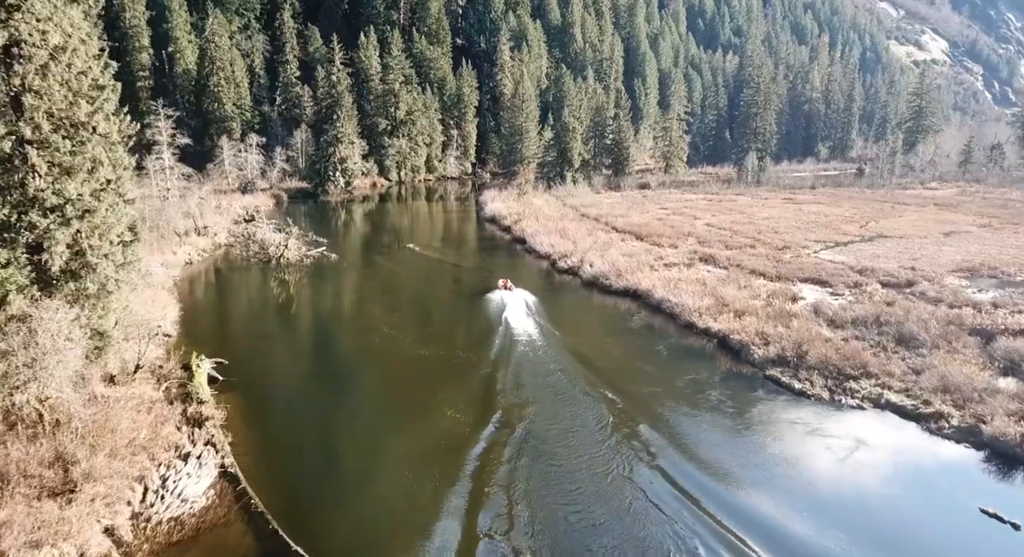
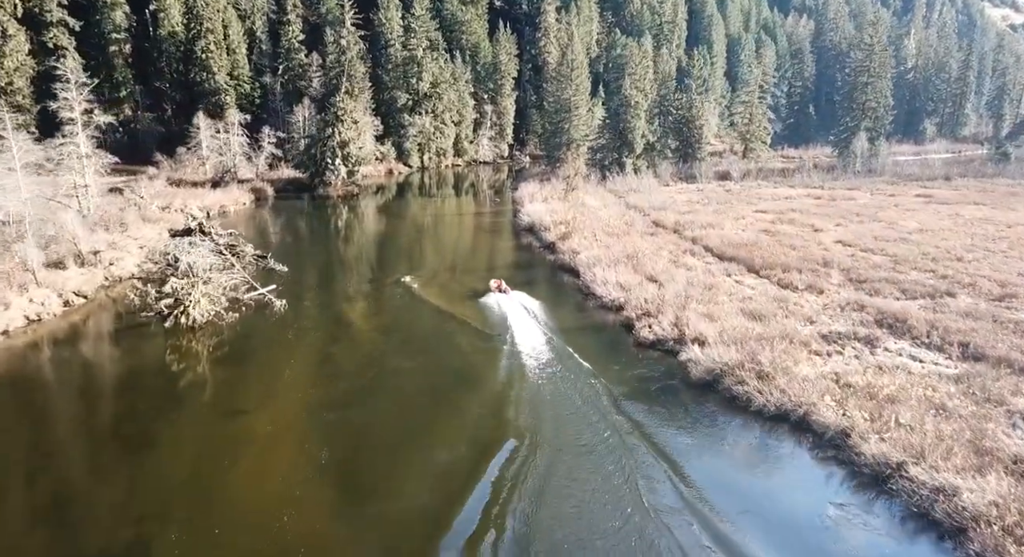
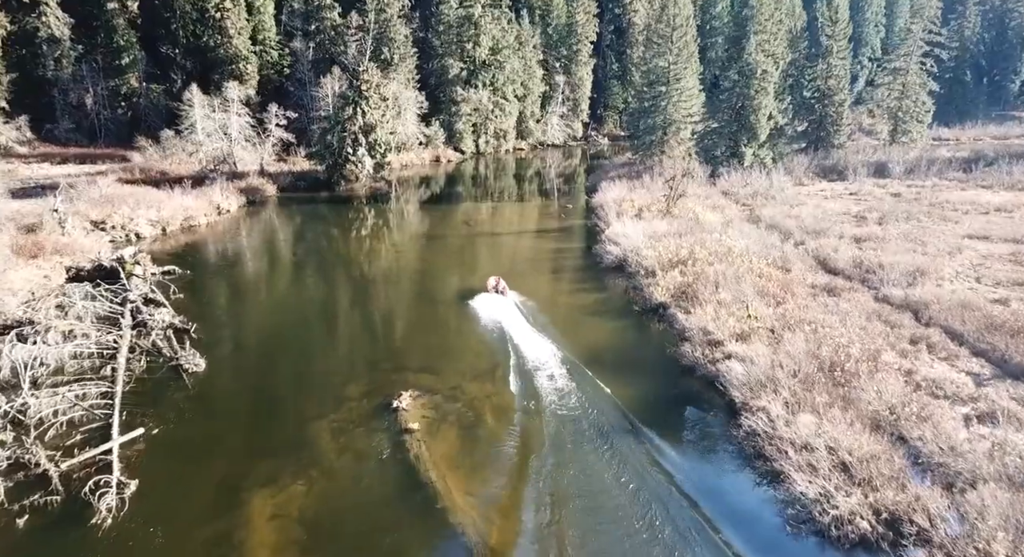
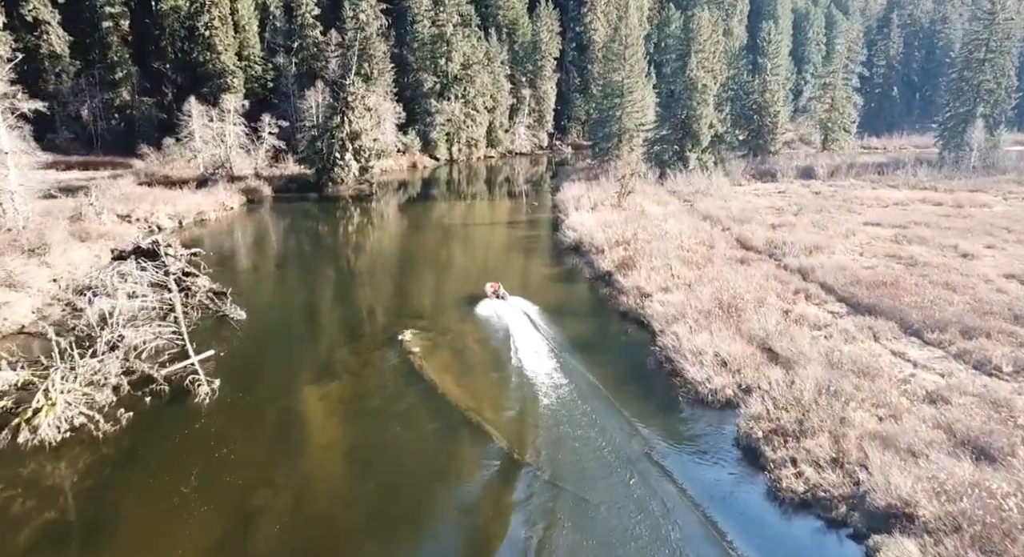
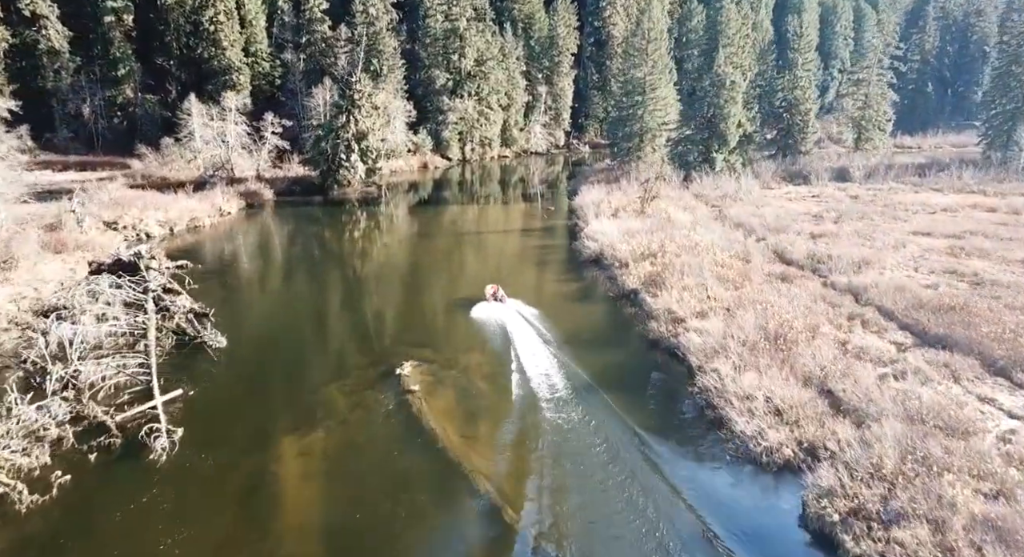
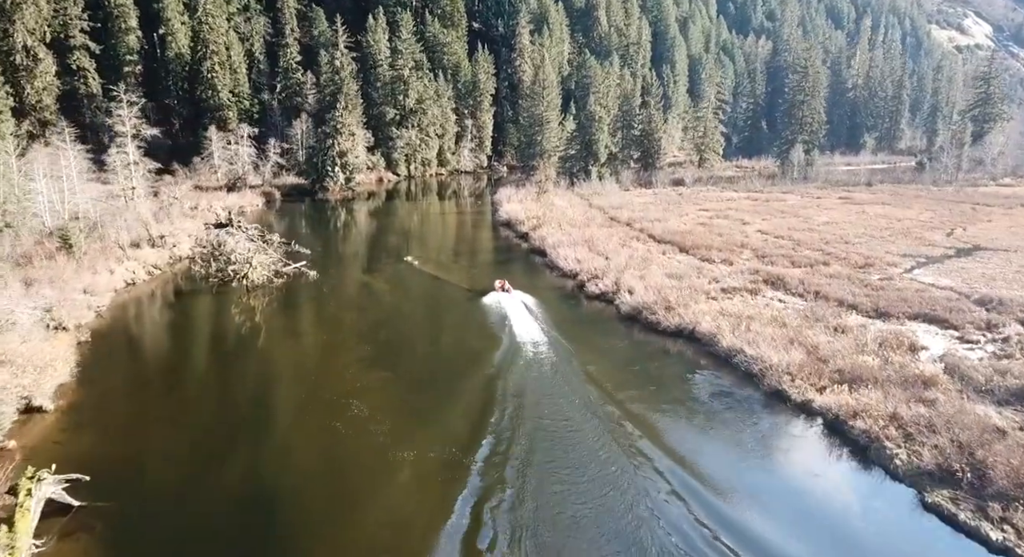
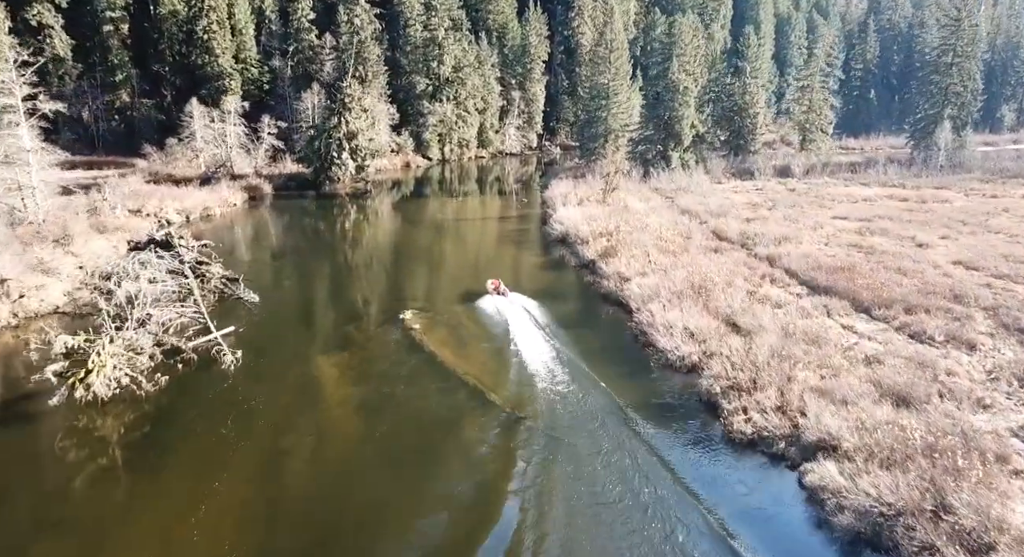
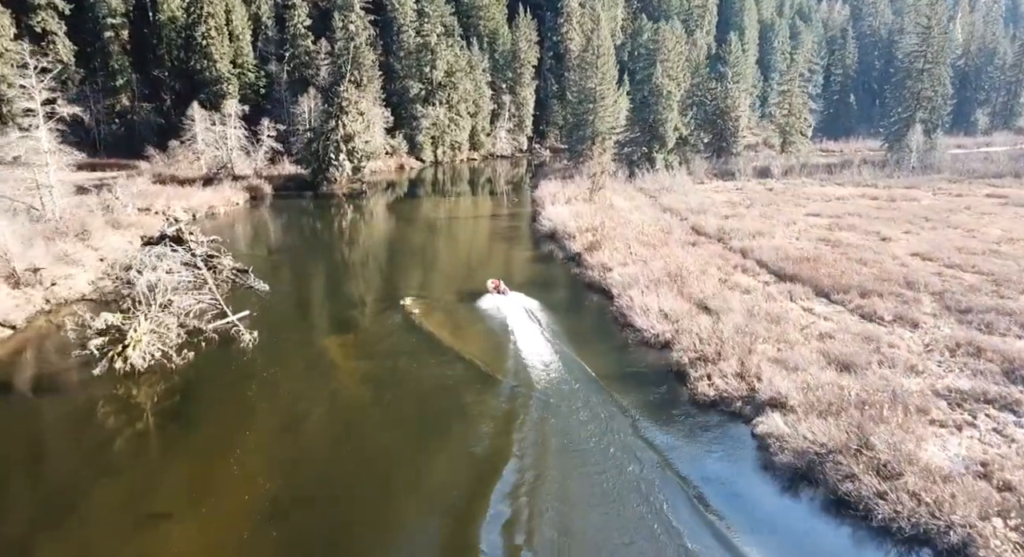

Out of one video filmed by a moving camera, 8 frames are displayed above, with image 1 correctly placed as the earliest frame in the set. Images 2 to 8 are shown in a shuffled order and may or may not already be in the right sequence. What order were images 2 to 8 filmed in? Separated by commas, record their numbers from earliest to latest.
6, 2, 8, 7, 4, 5, 3
